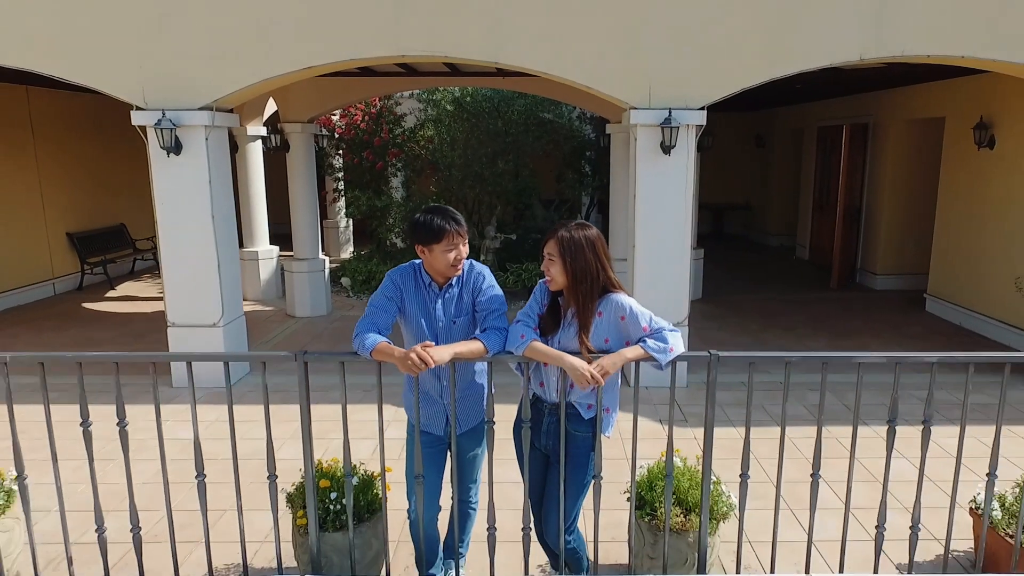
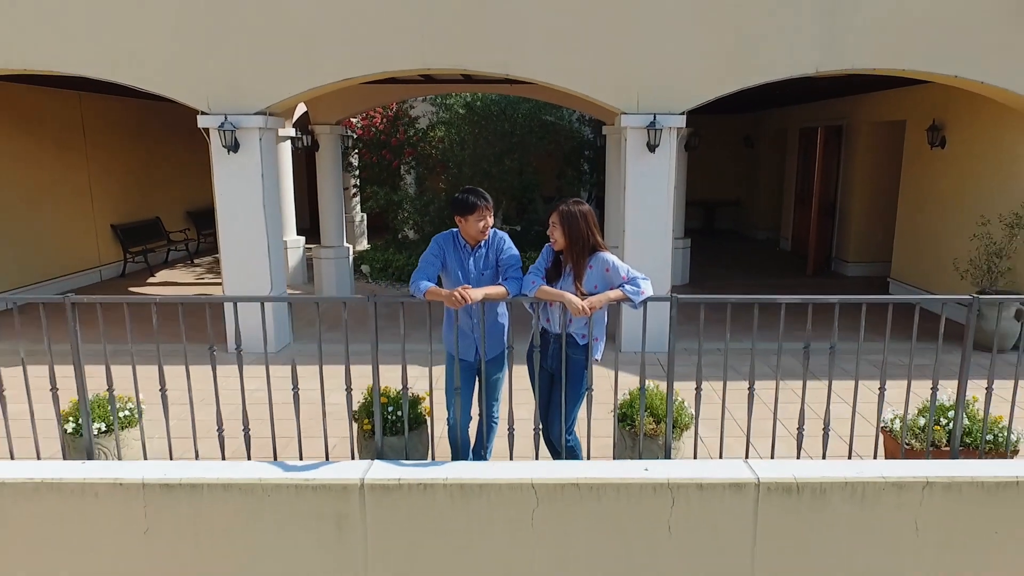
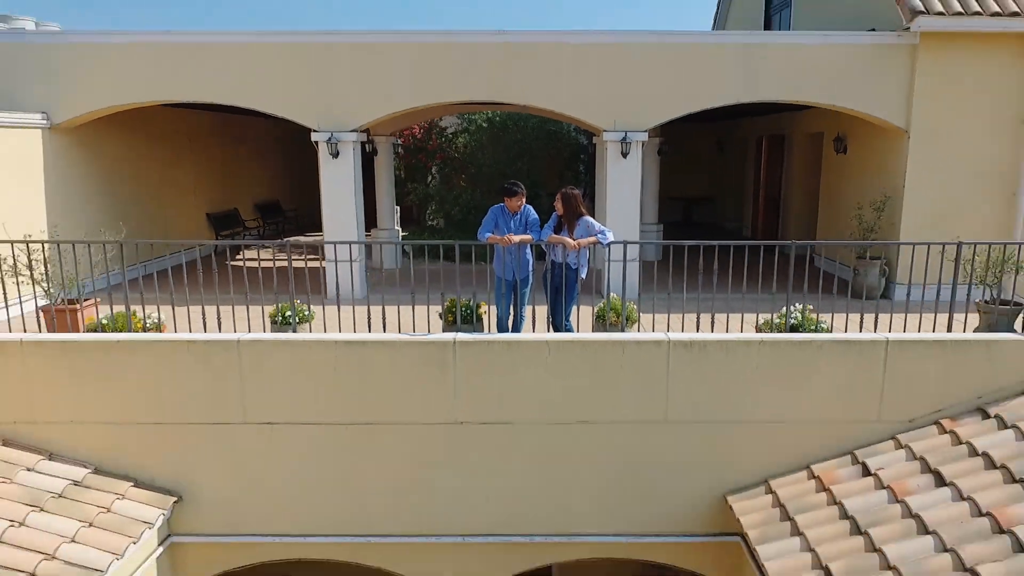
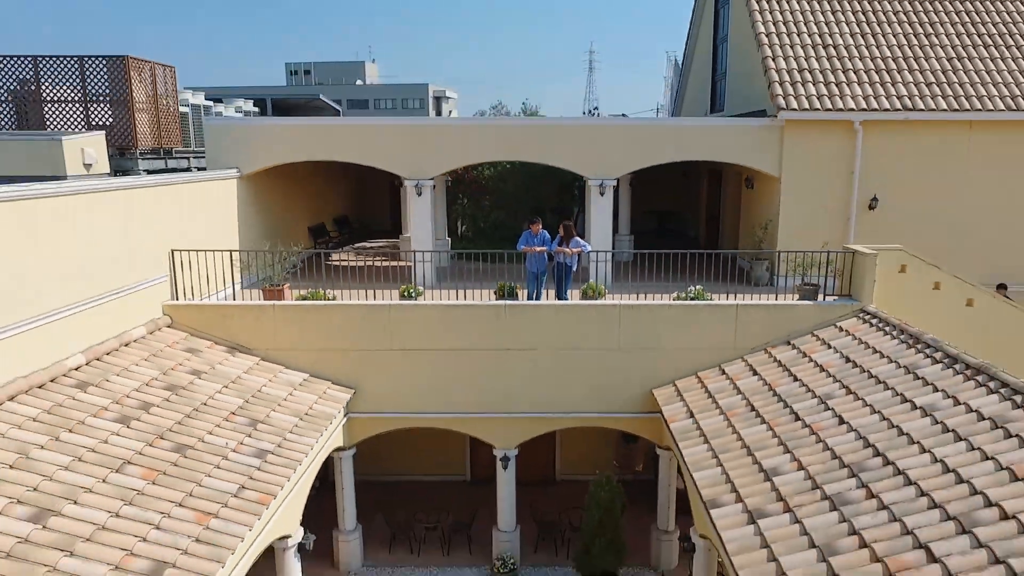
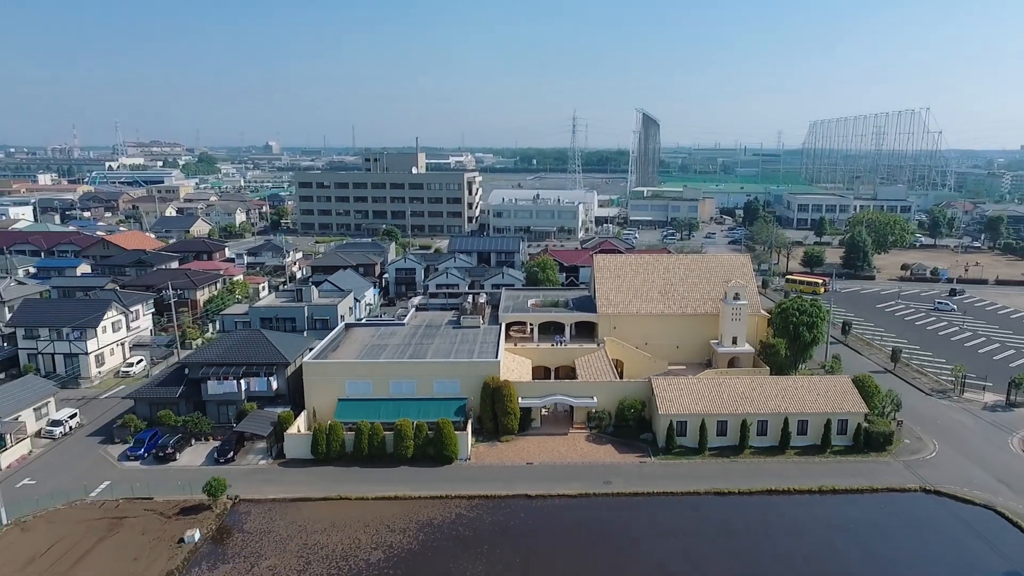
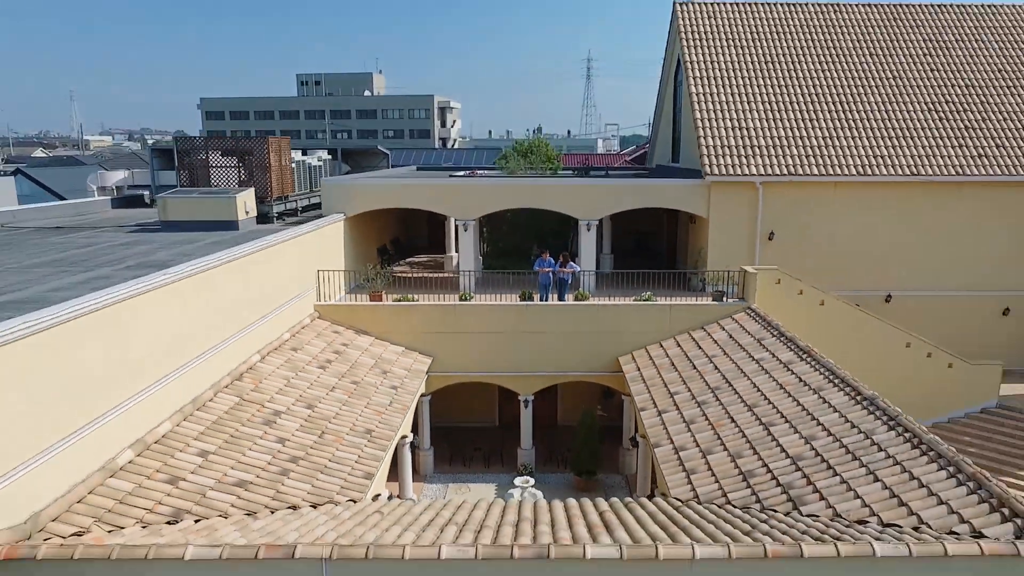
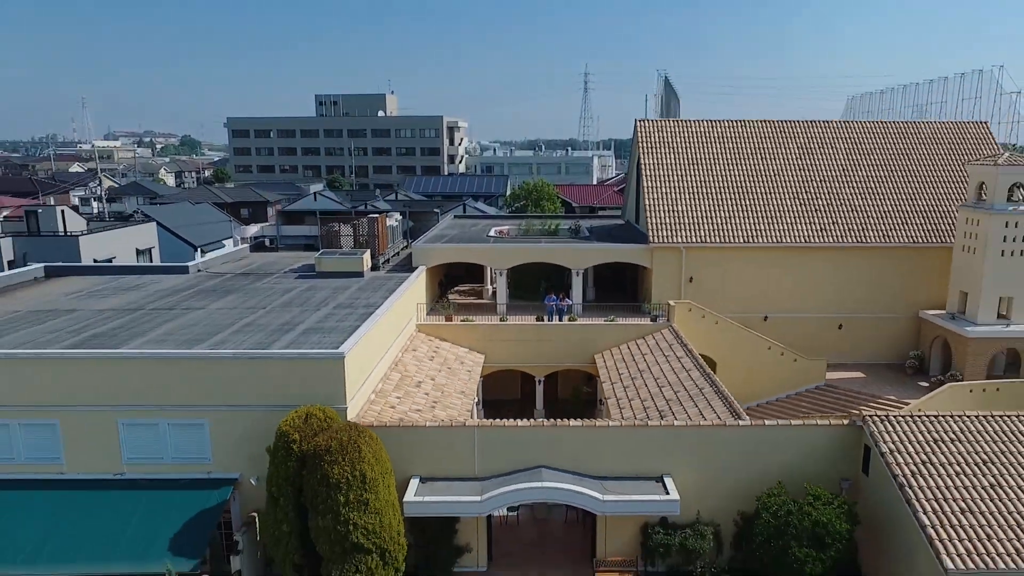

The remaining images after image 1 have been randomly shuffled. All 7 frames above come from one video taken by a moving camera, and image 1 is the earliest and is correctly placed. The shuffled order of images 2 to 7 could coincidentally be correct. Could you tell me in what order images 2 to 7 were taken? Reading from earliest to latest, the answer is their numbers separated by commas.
2, 3, 4, 6, 7, 5
